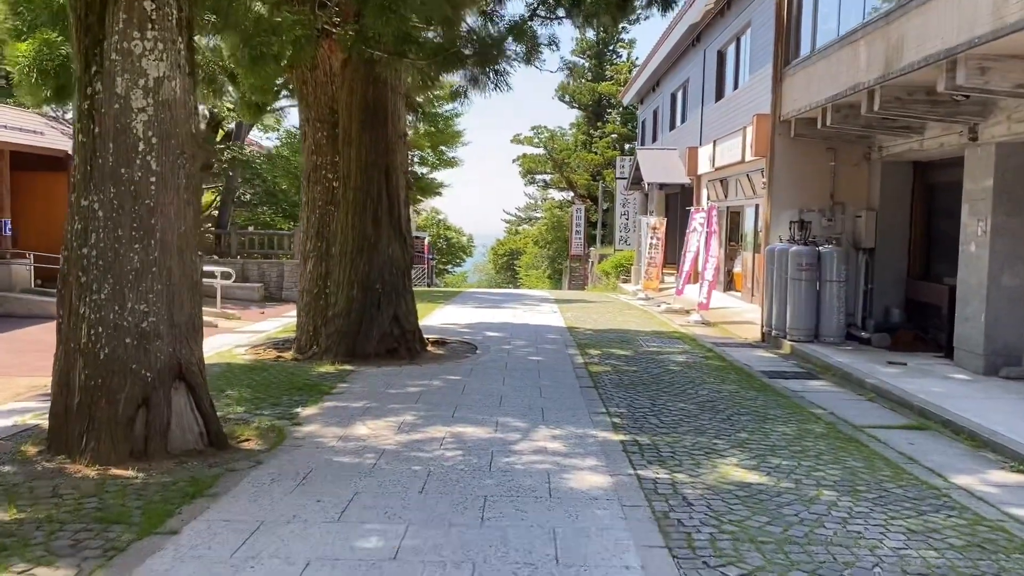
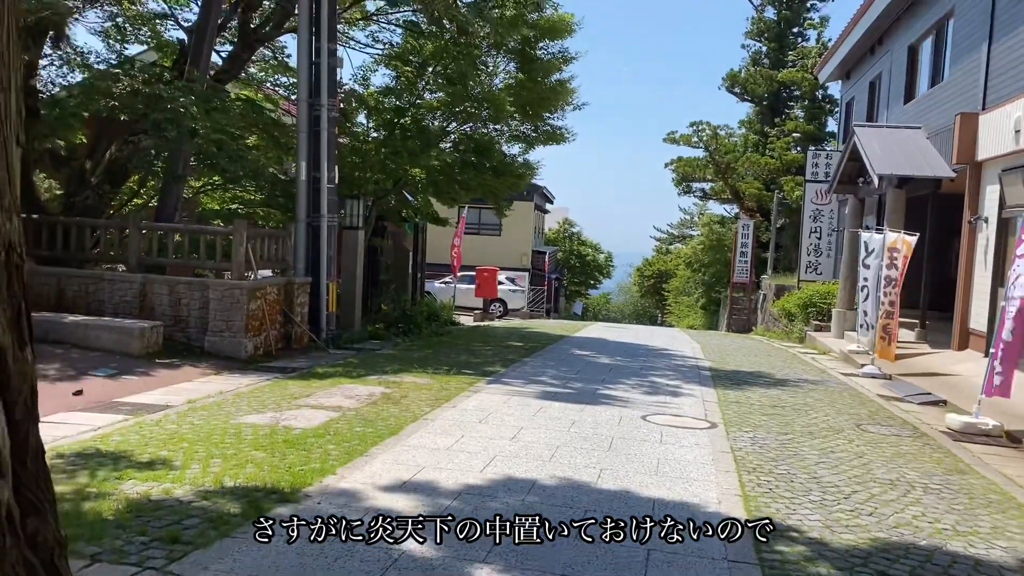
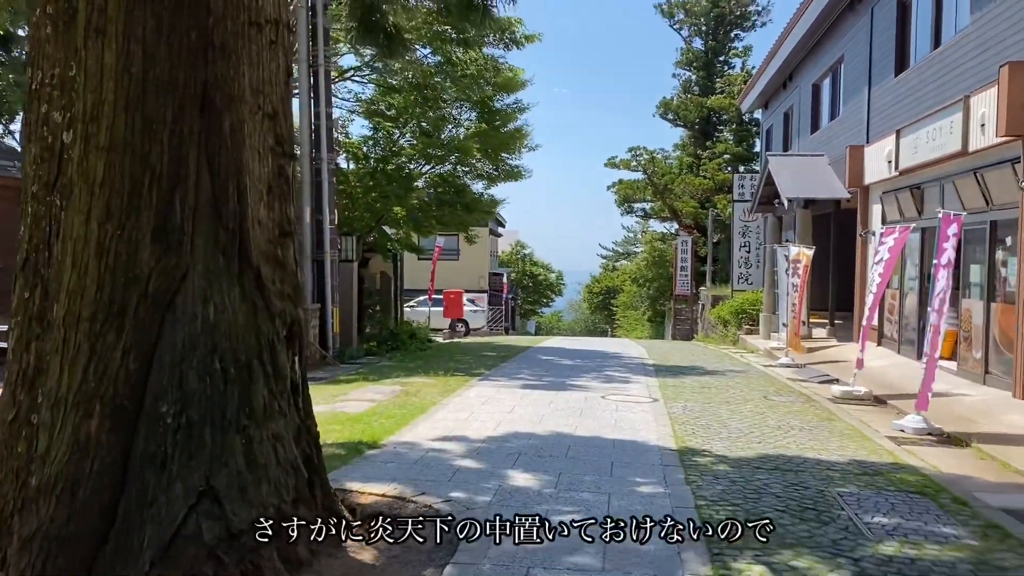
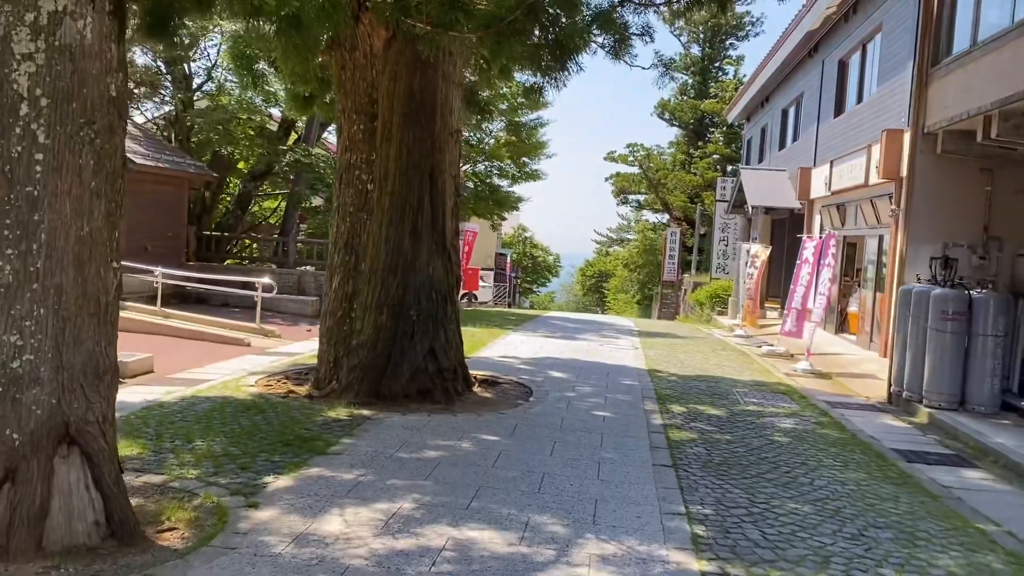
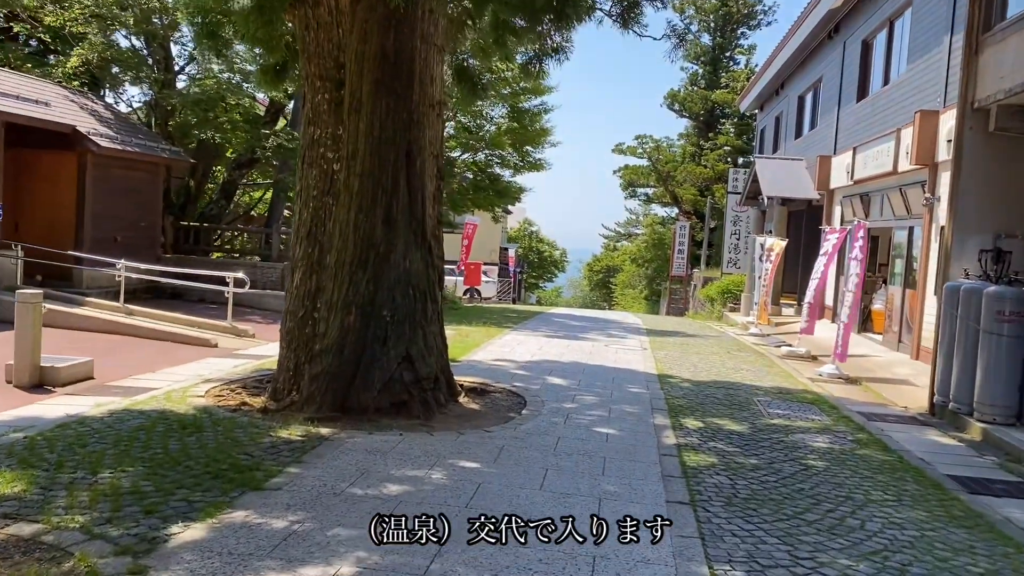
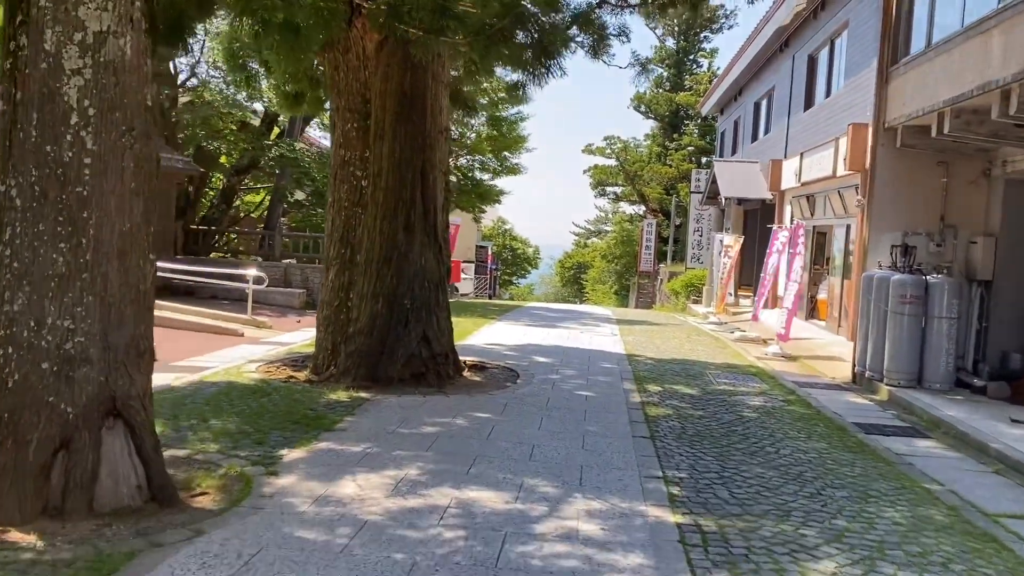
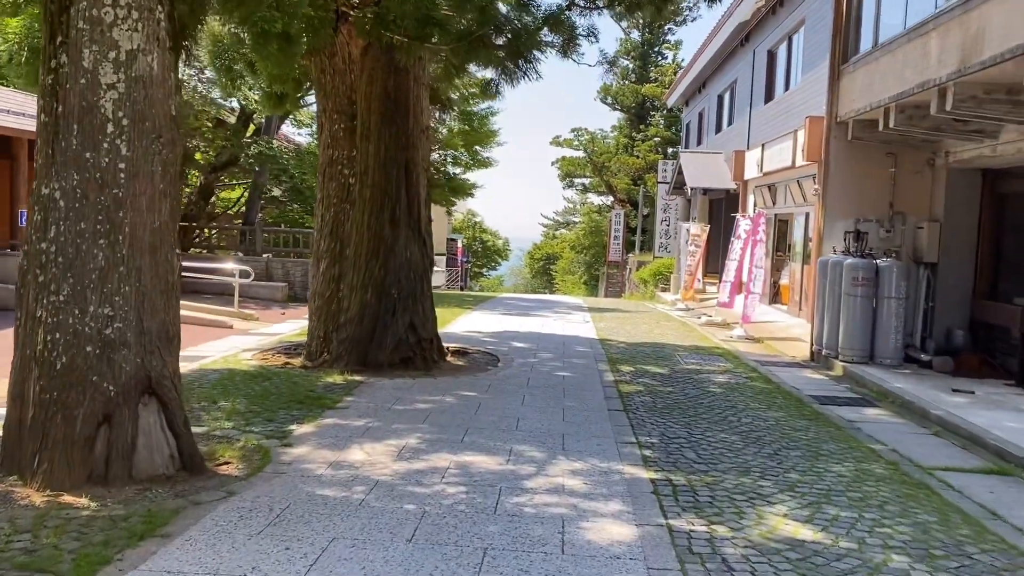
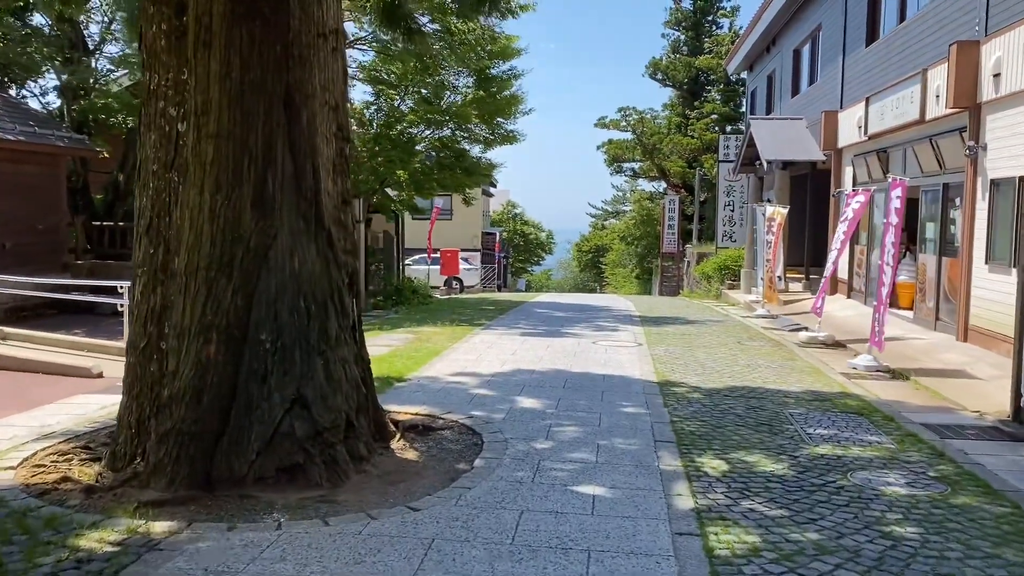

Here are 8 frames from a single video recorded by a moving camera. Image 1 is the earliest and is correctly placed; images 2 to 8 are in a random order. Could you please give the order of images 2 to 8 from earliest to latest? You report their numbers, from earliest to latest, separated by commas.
7, 6, 4, 5, 8, 3, 2
